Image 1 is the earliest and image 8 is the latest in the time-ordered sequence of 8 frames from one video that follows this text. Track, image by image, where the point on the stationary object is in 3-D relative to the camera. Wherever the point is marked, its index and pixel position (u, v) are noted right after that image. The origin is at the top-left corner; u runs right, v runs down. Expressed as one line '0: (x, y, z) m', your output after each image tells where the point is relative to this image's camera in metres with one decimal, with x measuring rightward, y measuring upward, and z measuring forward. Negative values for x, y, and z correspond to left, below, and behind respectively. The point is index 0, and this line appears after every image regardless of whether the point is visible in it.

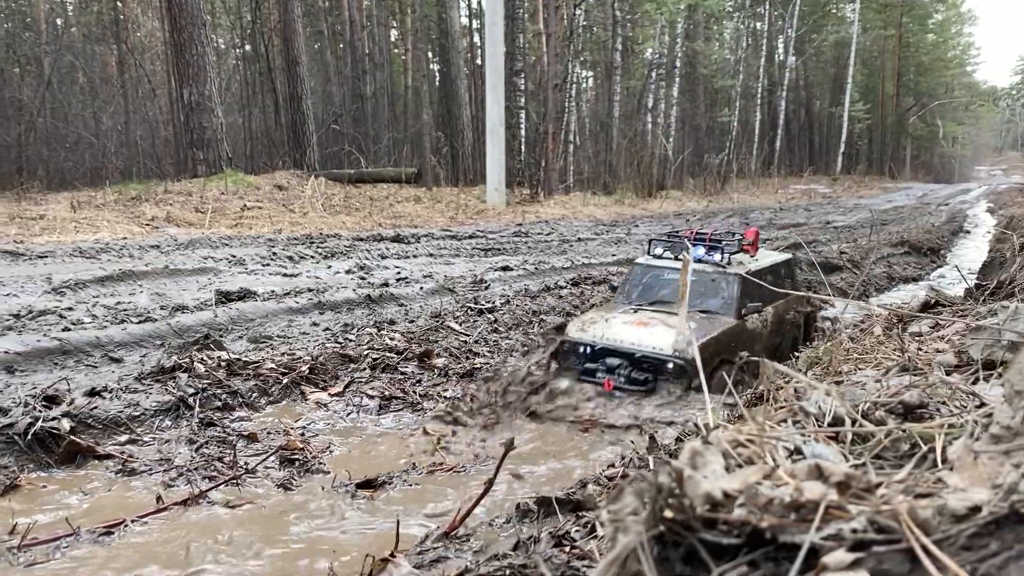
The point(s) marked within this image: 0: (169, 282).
0: (-5.2, +0.1, +13.5) m
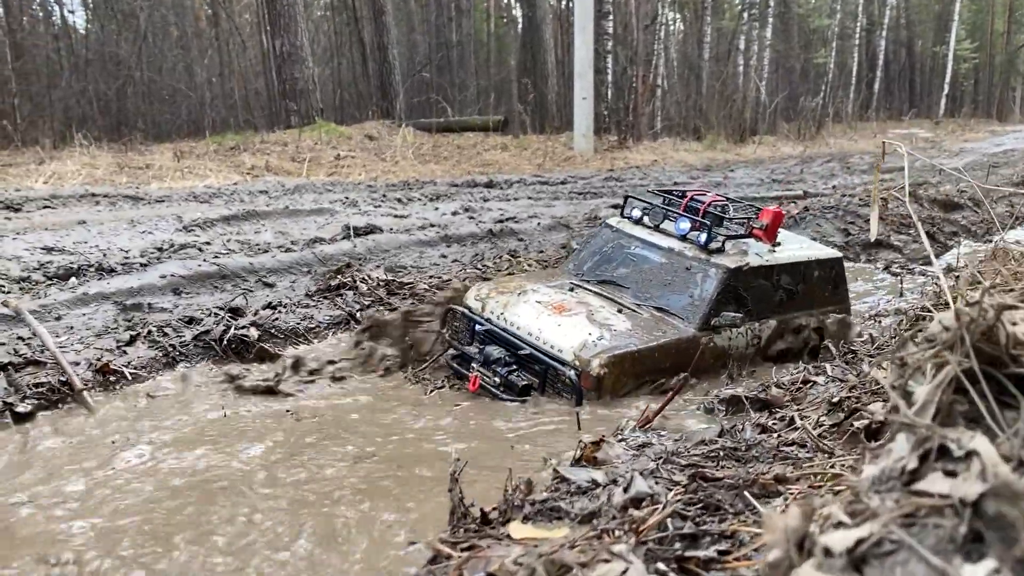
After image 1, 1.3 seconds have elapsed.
0: (-3.5, +1.0, +14.0) m
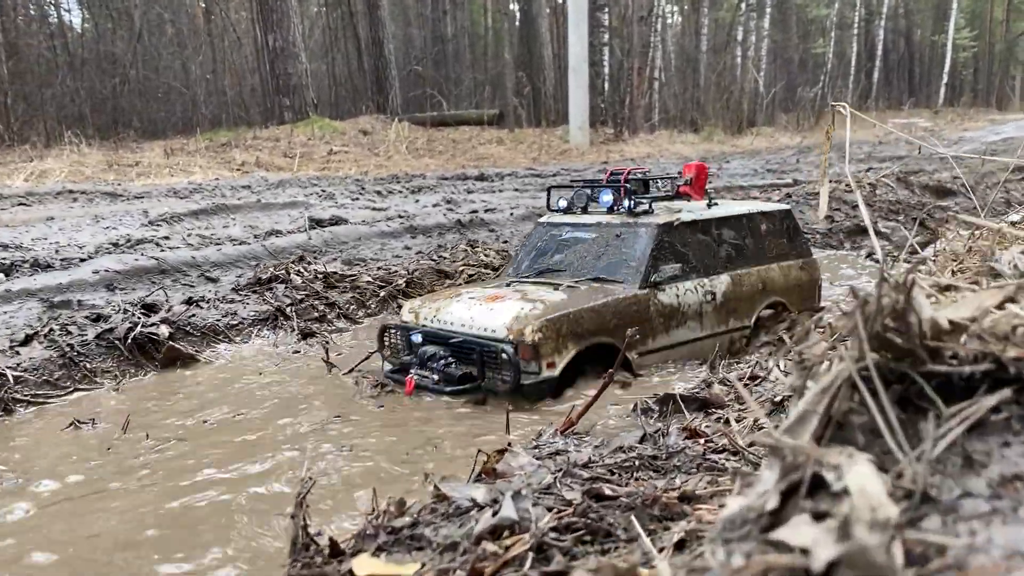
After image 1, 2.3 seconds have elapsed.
0: (-3.8, +1.1, +13.5) m
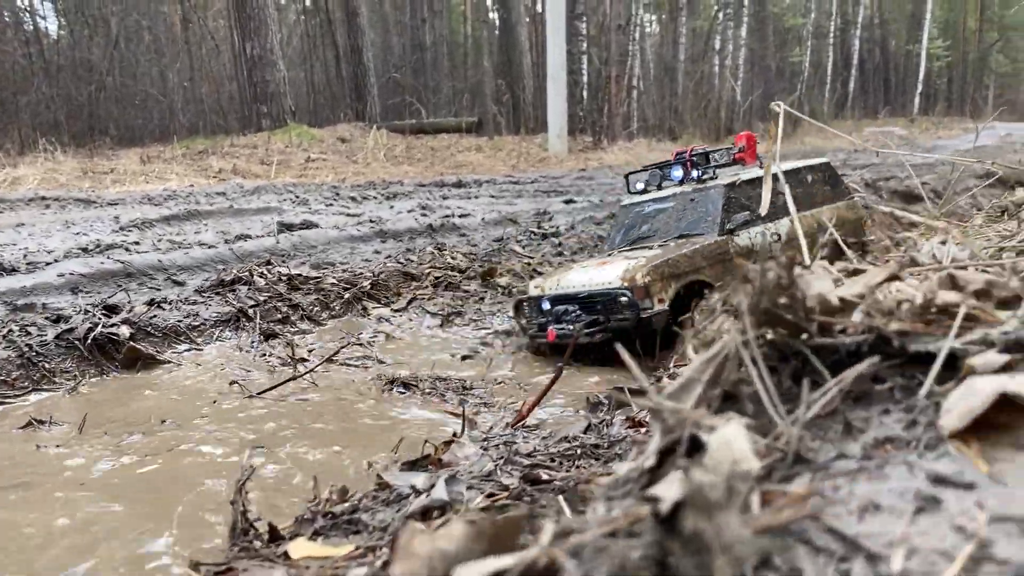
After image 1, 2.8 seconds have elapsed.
0: (-4.3, +1.0, +13.5) m
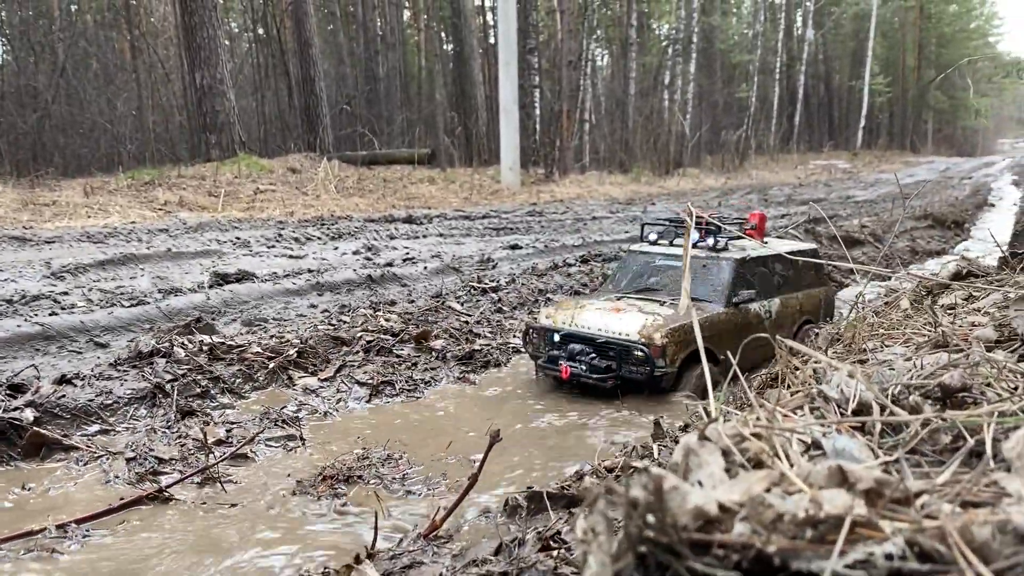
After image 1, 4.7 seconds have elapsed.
0: (-5.1, +0.3, +13.2) m
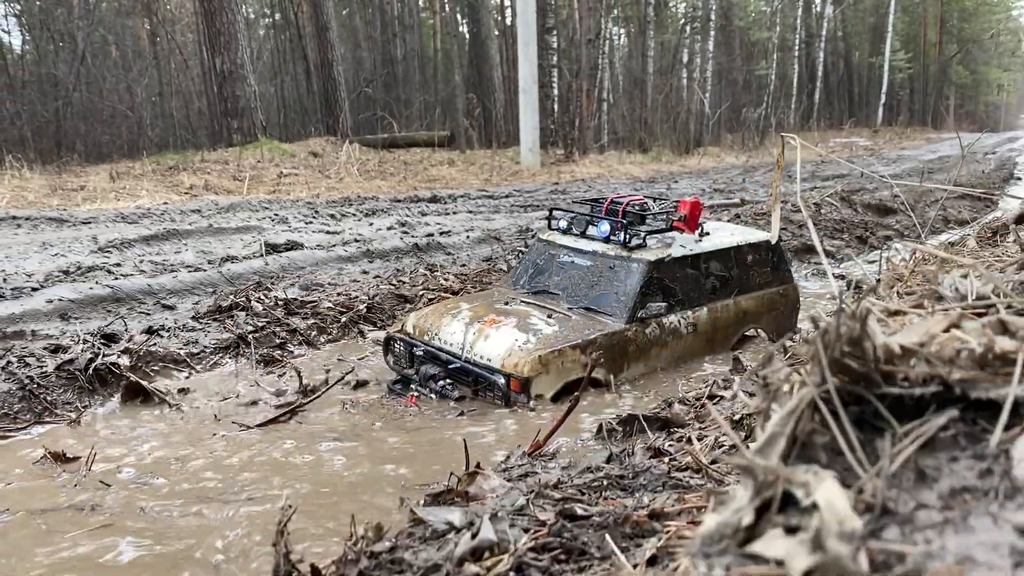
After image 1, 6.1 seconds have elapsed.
0: (-4.5, +0.7, +13.4) m
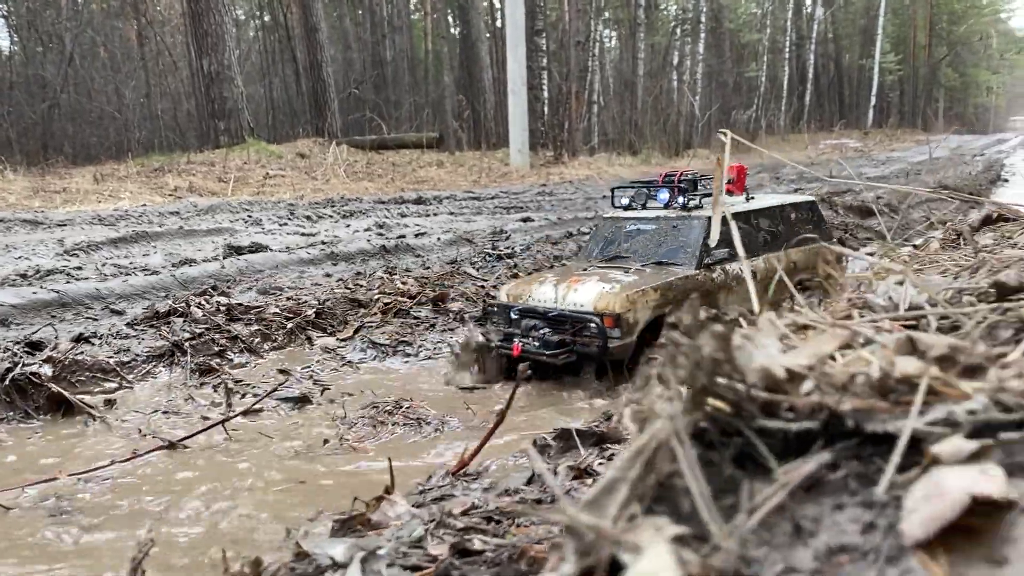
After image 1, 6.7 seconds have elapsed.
0: (-4.9, +0.7, +13.1) m
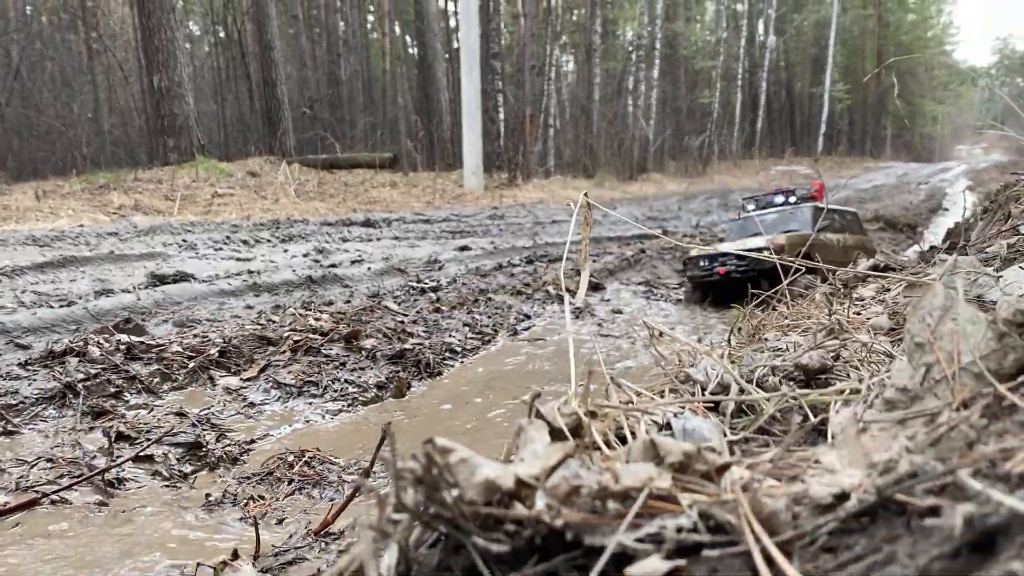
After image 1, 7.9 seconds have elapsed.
0: (-5.9, +0.3, +12.9) m
